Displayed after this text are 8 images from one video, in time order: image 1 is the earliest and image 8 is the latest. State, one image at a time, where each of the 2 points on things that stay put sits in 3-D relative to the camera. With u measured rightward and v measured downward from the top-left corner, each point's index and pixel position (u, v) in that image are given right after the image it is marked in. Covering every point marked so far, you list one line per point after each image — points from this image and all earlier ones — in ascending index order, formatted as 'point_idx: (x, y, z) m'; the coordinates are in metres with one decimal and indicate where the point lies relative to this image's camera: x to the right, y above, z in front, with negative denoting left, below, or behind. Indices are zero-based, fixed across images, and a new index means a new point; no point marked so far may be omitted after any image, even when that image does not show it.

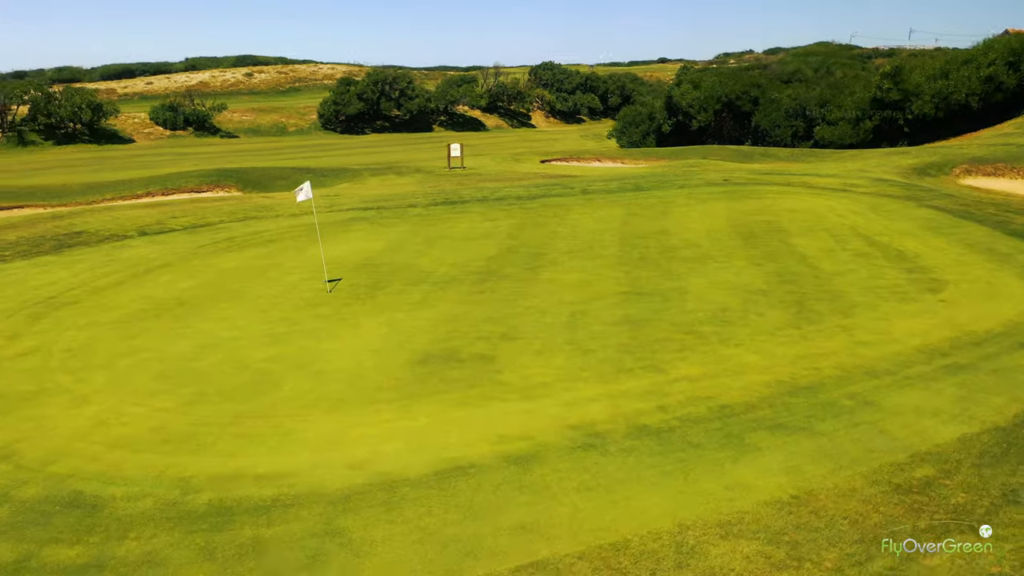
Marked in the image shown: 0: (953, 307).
0: (+8.3, -0.4, +15.6) m
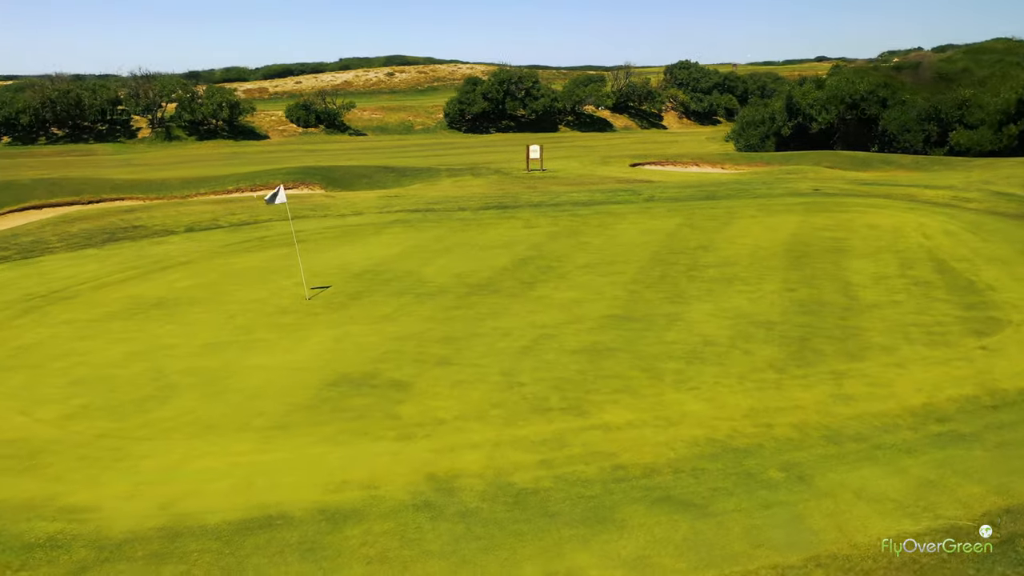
0: (+7.4, -1.1, +12.7) m
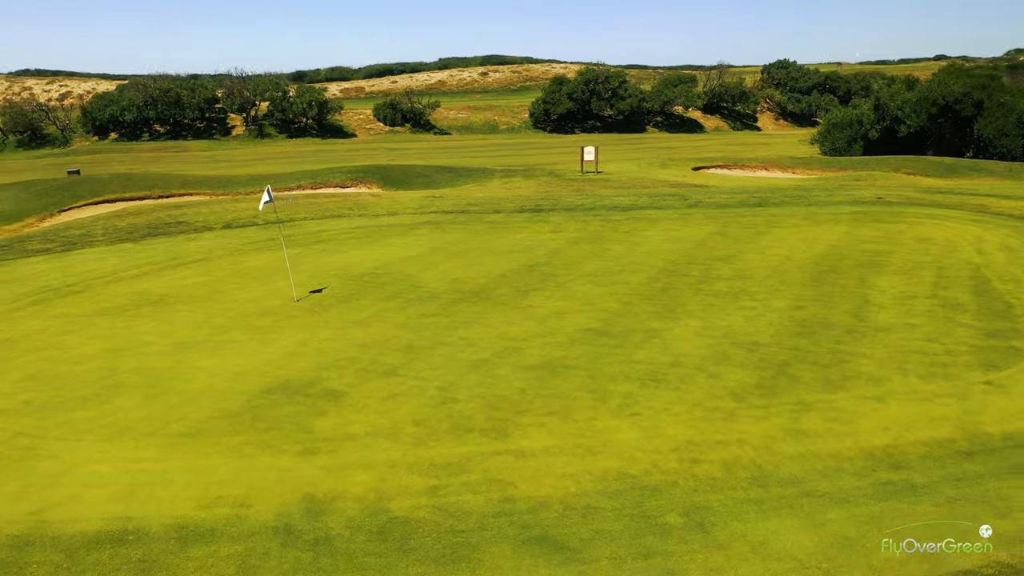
0: (+6.5, -1.5, +11.2) m
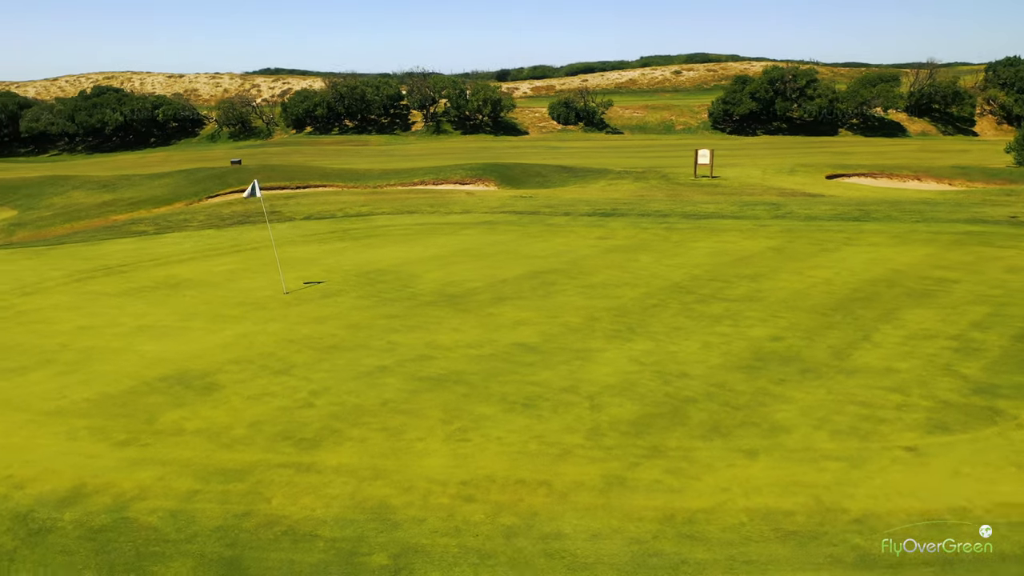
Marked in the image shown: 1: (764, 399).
0: (+4.2, -2.0, +9.2) m
1: (+3.4, -1.5, +11.2) m
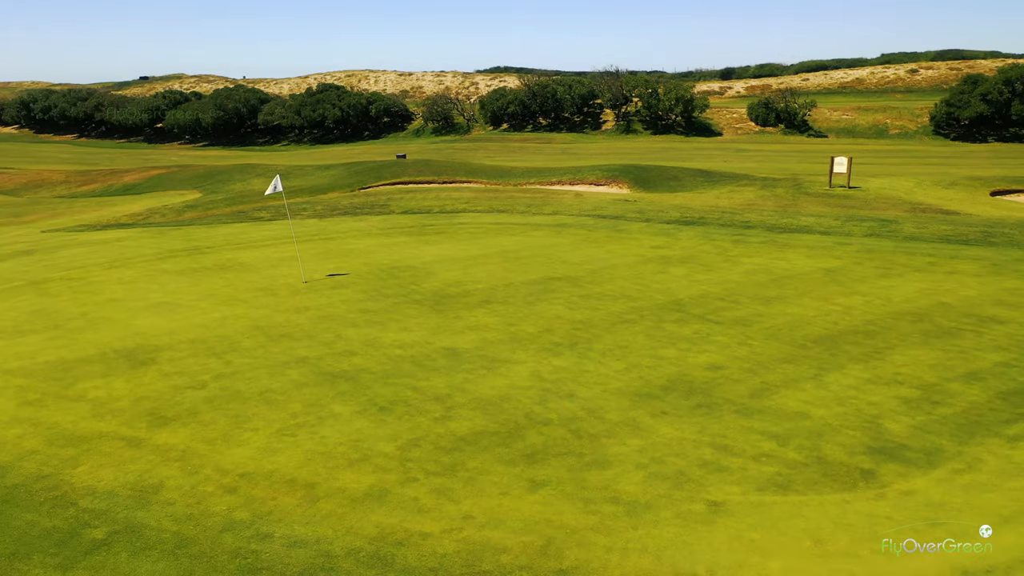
0: (+1.6, -2.3, +8.2) m
1: (+1.3, -1.8, +10.4) m
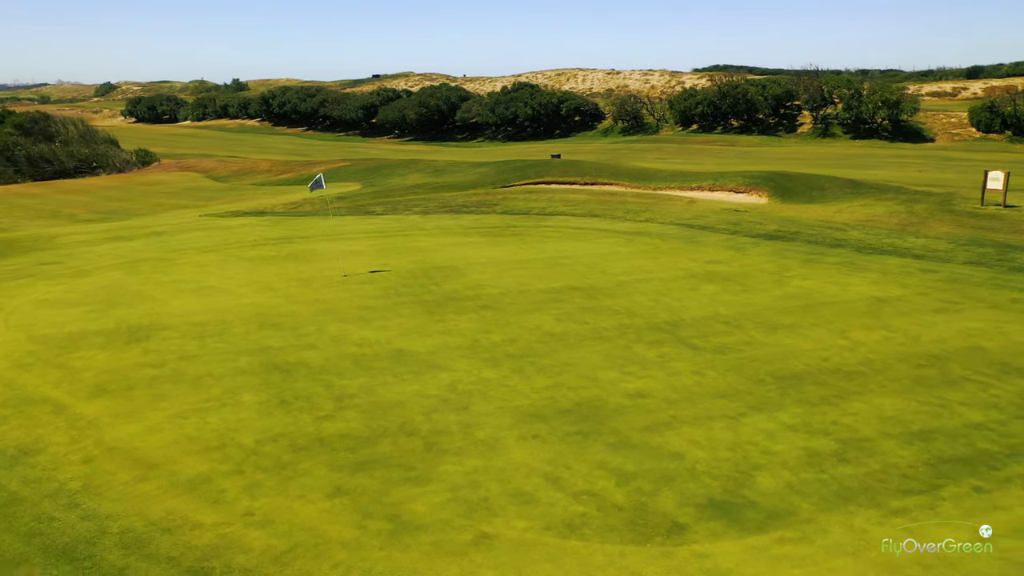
0: (-0.8, -2.5, +8.0) m
1: (-0.5, -2.0, +10.1) m
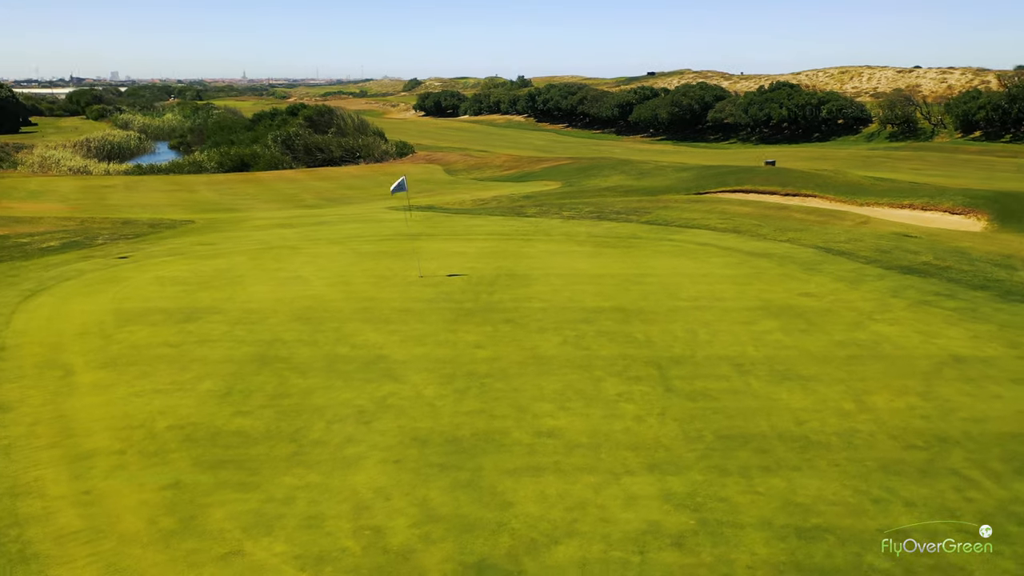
0: (-3.3, -2.6, +8.3) m
1: (-2.3, -2.2, +10.2) m
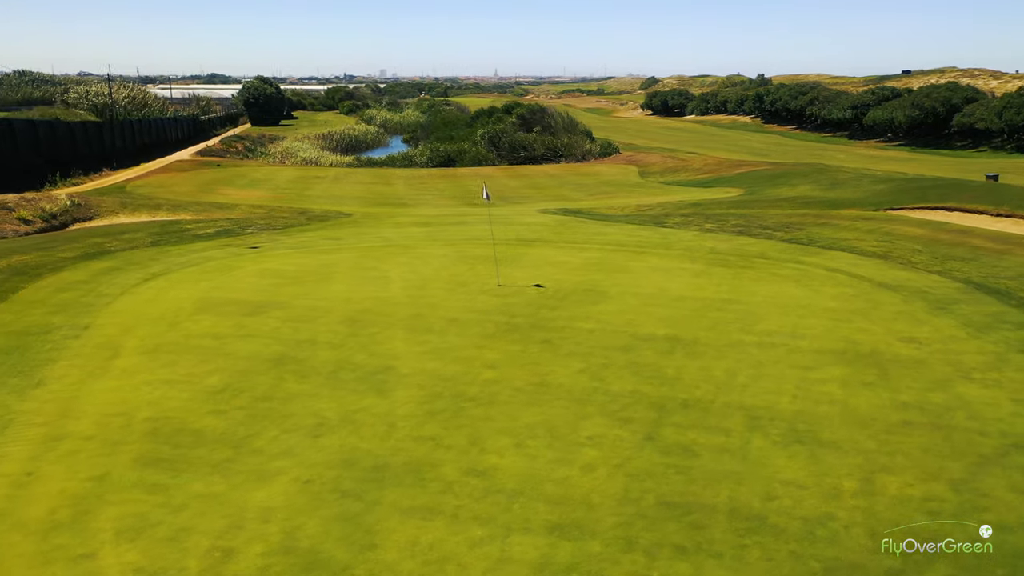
0: (-4.8, -2.7, +8.6) m
1: (-3.3, -2.3, +10.2) m
